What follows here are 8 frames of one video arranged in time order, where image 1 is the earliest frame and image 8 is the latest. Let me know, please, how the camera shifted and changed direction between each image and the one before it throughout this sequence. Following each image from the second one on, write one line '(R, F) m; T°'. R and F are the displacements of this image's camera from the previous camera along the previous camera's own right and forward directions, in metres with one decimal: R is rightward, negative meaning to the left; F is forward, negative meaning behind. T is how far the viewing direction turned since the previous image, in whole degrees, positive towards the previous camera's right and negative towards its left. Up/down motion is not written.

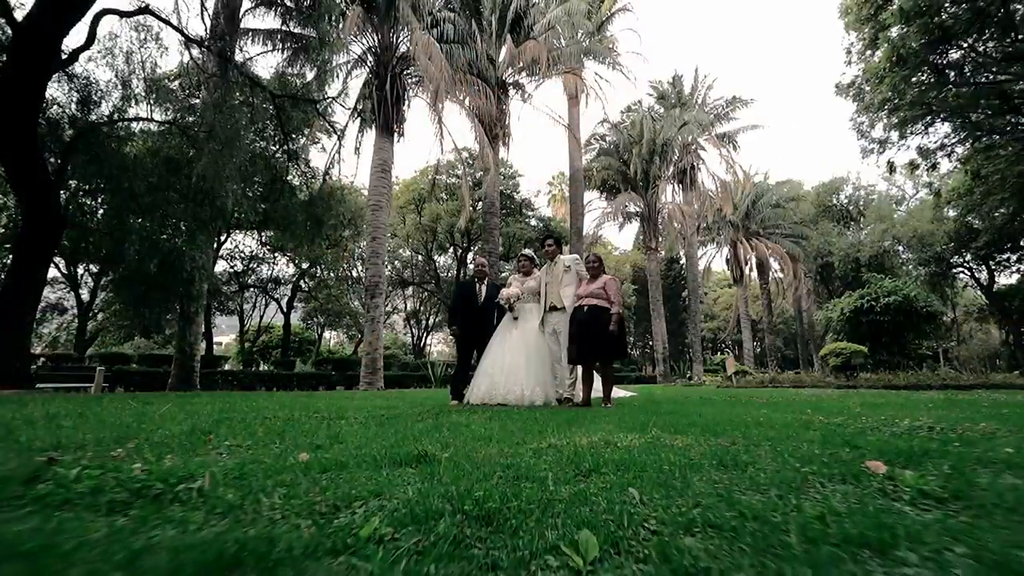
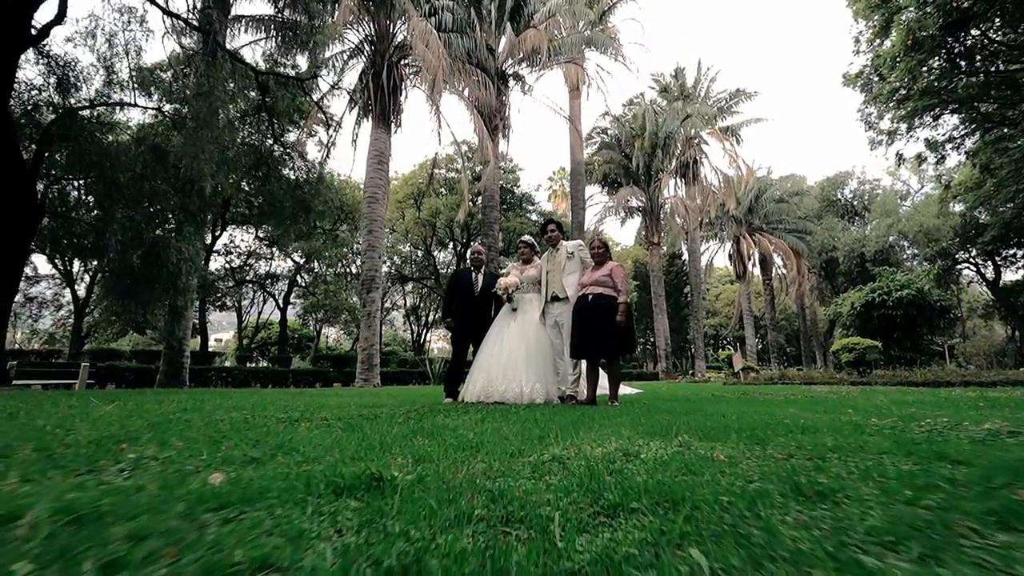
(0.0, +0.5) m; 0°
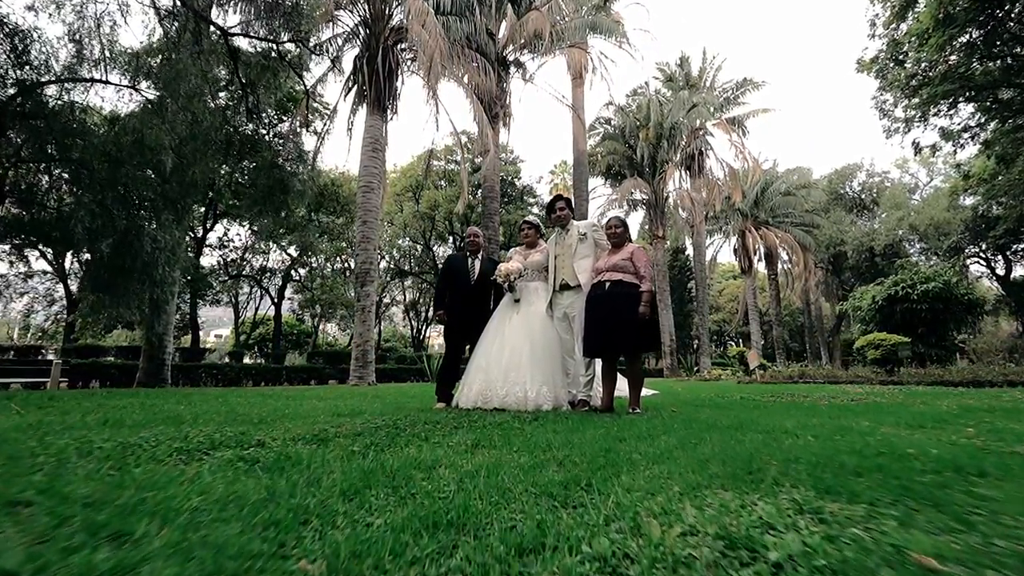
(0.0, +0.8) m; 0°
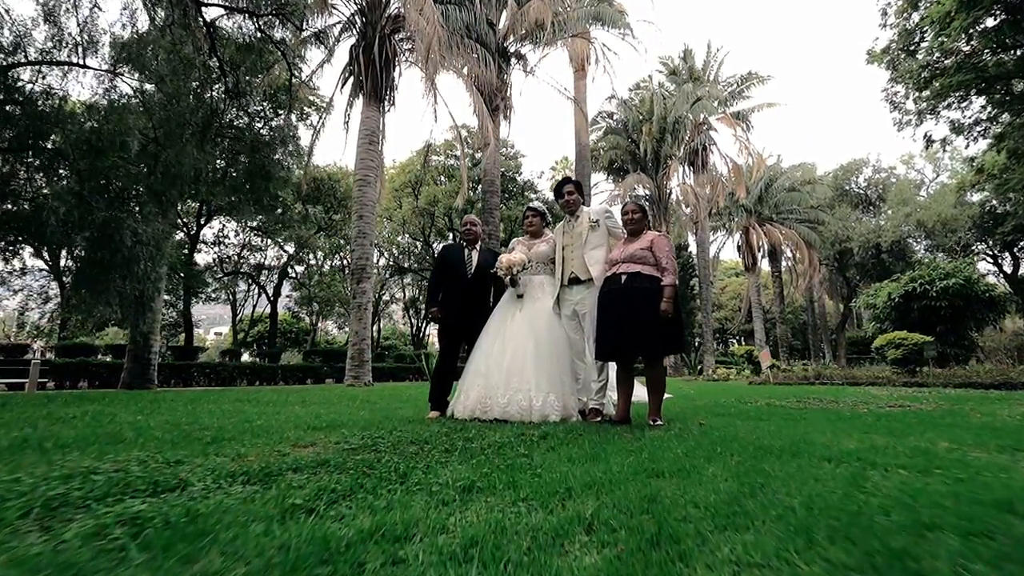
(0.0, +0.6) m; 0°
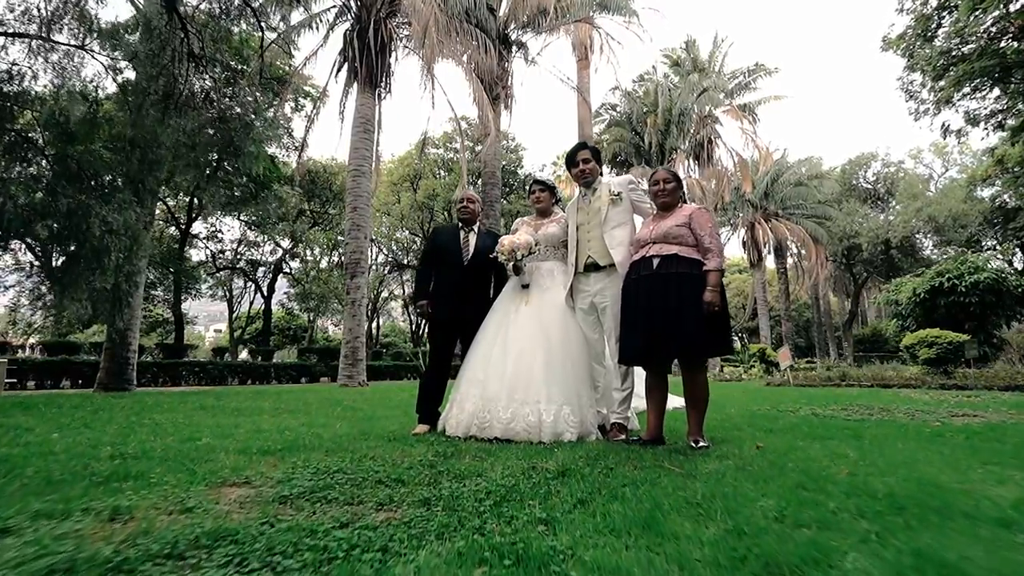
(0.0, +0.8) m; 0°
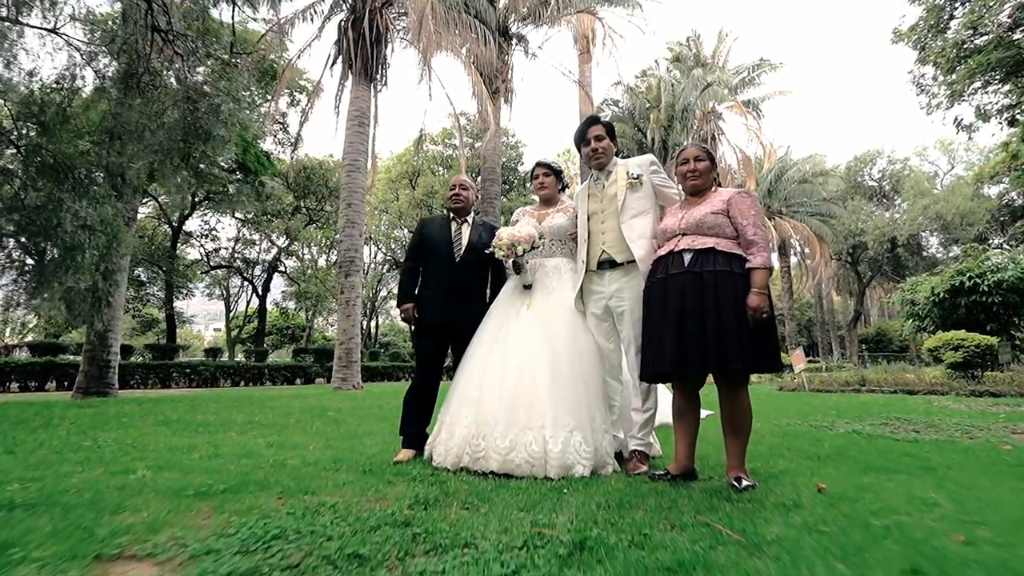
(0.0, +0.6) m; 0°
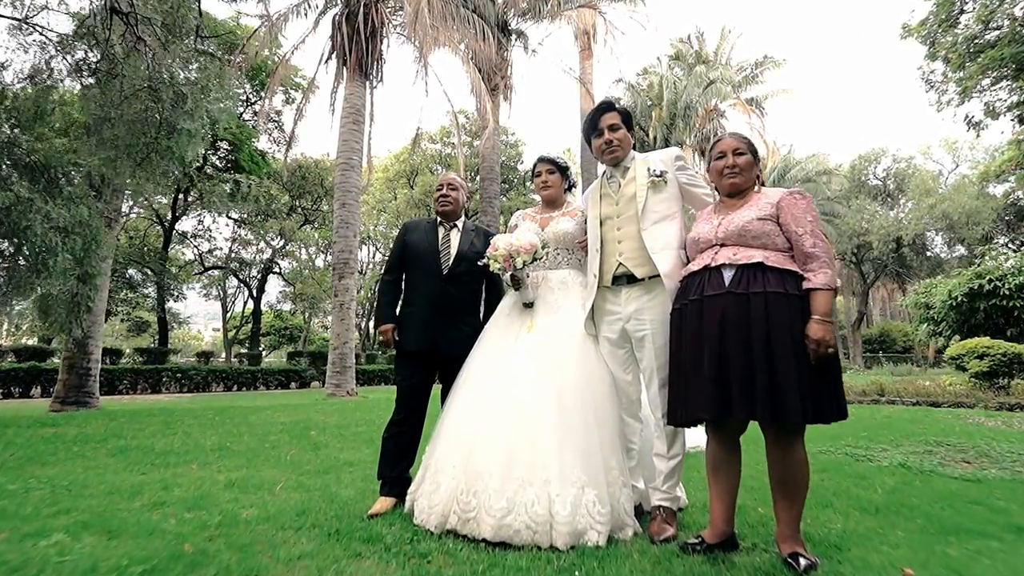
(0.0, +0.5) m; 0°
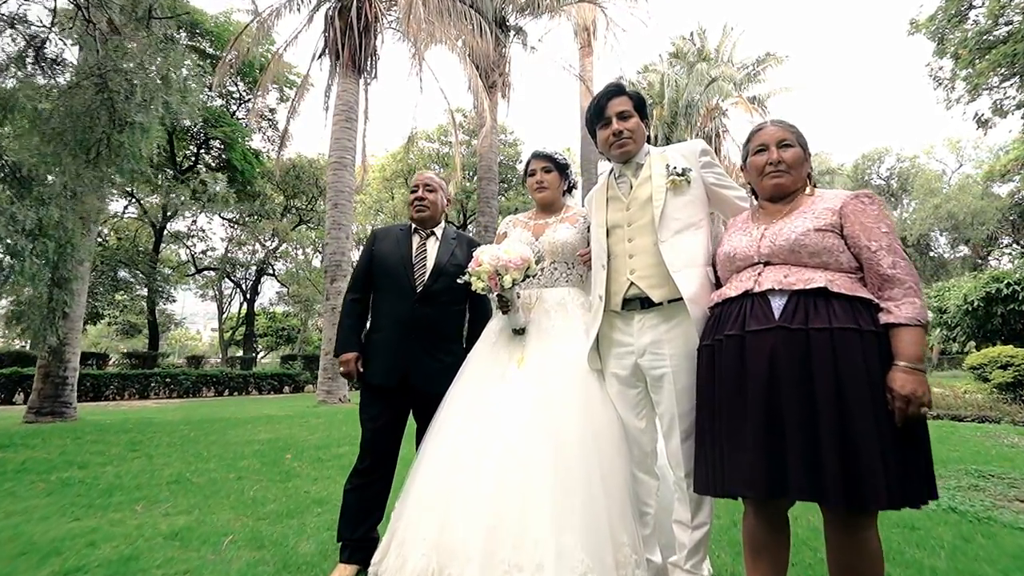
(0.0, +0.5) m; 0°
